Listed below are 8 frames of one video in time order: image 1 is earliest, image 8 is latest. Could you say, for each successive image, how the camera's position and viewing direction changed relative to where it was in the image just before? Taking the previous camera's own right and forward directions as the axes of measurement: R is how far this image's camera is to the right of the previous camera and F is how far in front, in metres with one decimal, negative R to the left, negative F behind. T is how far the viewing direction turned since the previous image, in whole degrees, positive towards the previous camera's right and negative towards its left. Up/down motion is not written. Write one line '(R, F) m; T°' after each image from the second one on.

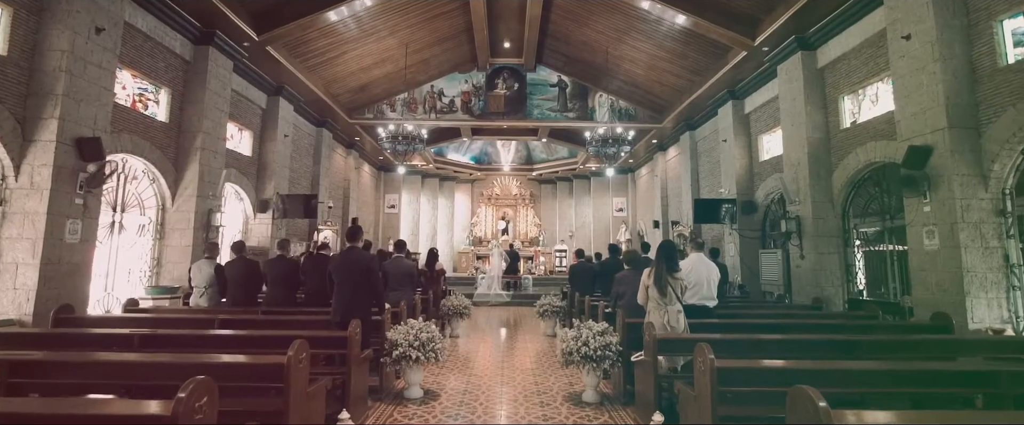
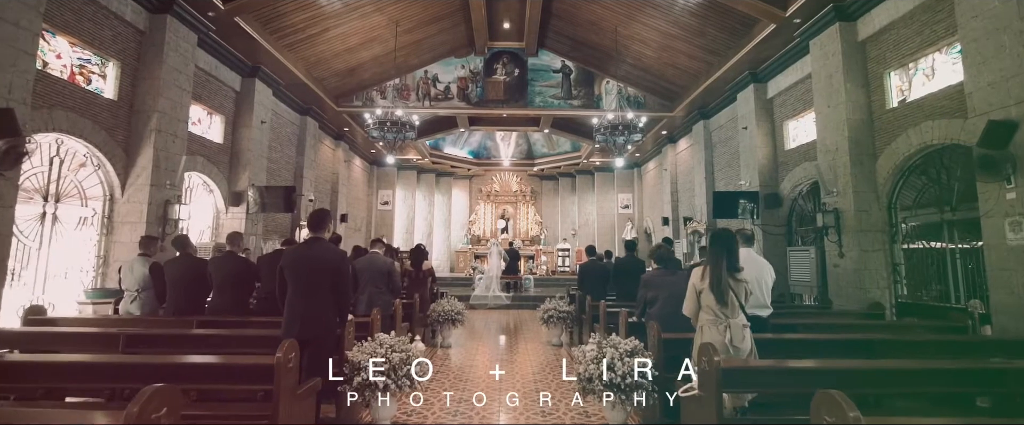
(0.0, +0.9) m; 0°
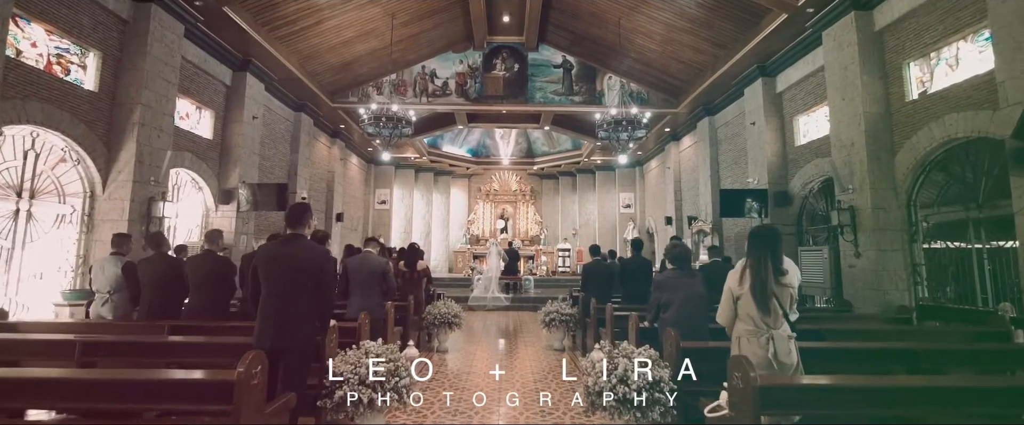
(0.0, +0.3) m; 0°
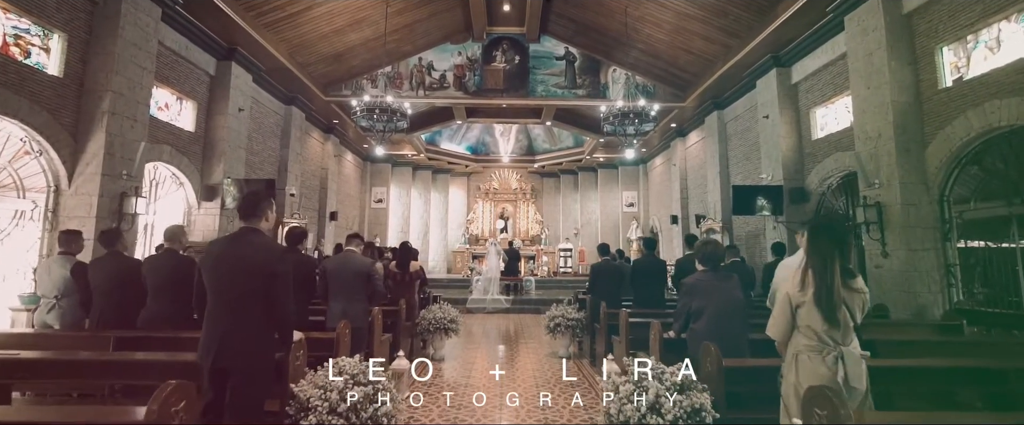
(-0.1, +0.5) m; 0°
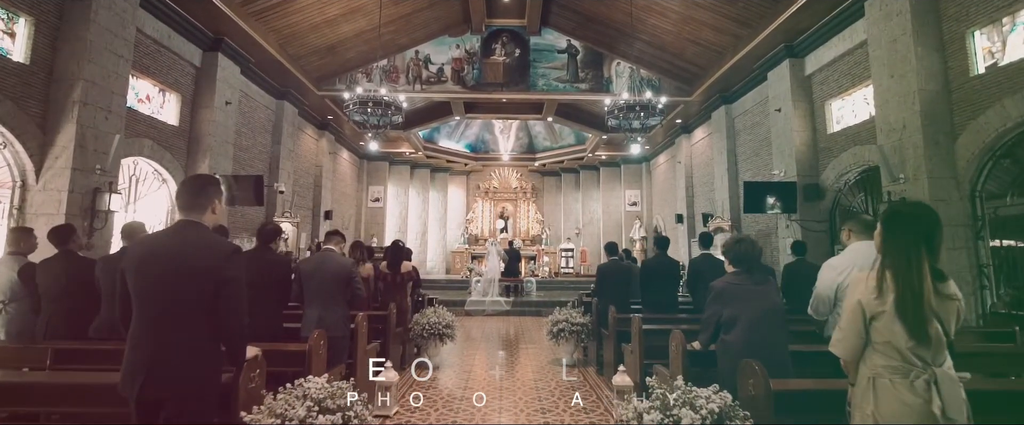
(0.0, +0.4) m; 0°
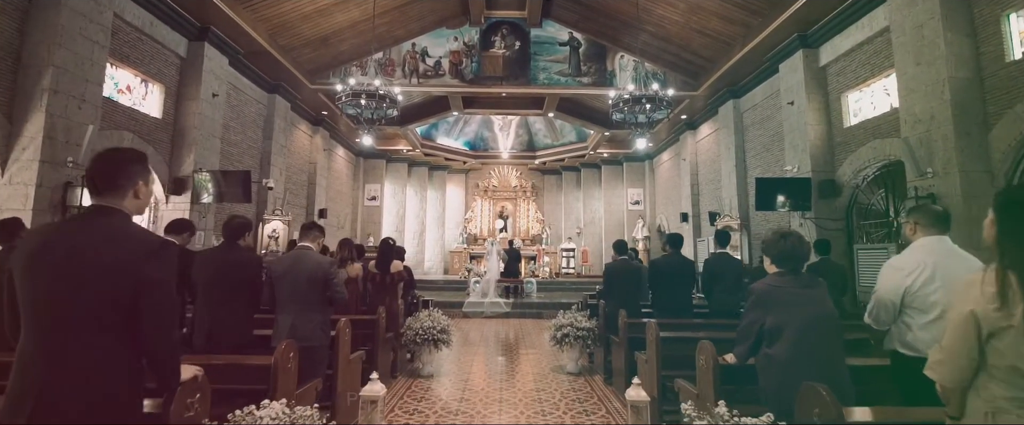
(0.0, +0.4) m; 0°
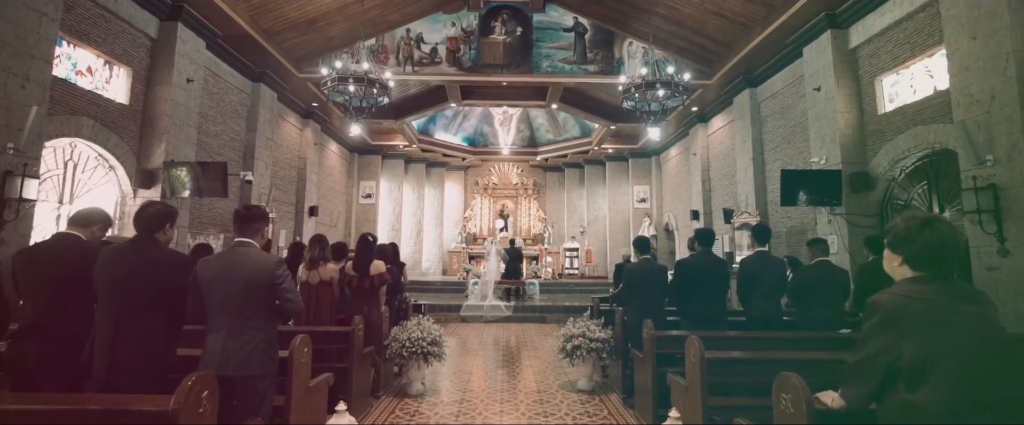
(-0.1, +0.7) m; 0°
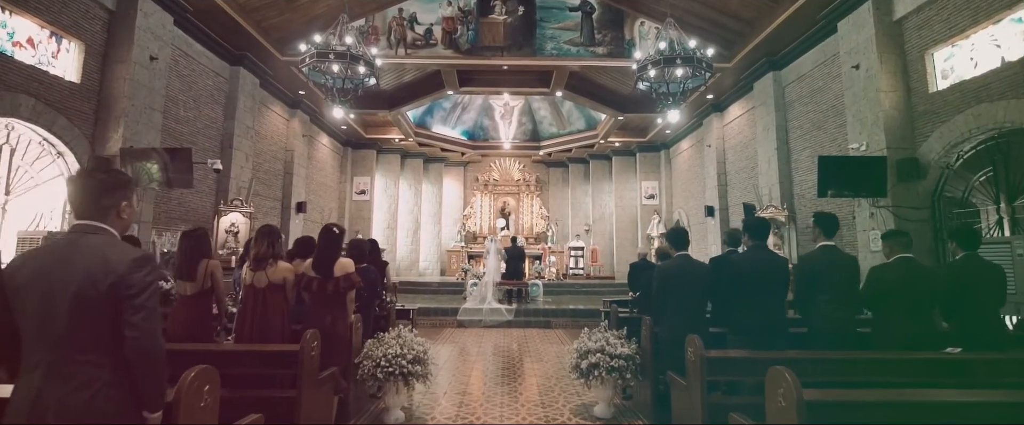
(0.0, +0.8) m; 0°
